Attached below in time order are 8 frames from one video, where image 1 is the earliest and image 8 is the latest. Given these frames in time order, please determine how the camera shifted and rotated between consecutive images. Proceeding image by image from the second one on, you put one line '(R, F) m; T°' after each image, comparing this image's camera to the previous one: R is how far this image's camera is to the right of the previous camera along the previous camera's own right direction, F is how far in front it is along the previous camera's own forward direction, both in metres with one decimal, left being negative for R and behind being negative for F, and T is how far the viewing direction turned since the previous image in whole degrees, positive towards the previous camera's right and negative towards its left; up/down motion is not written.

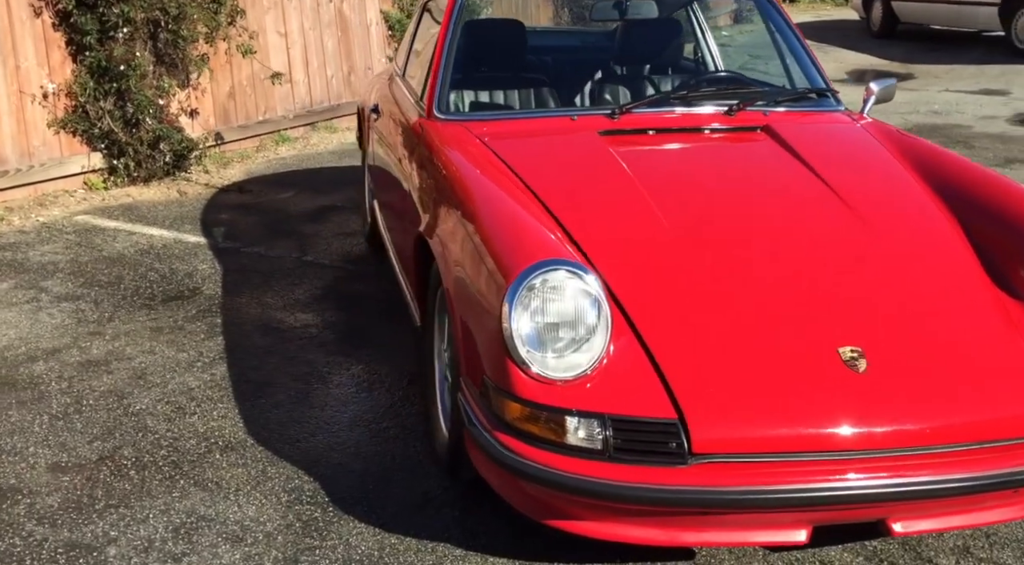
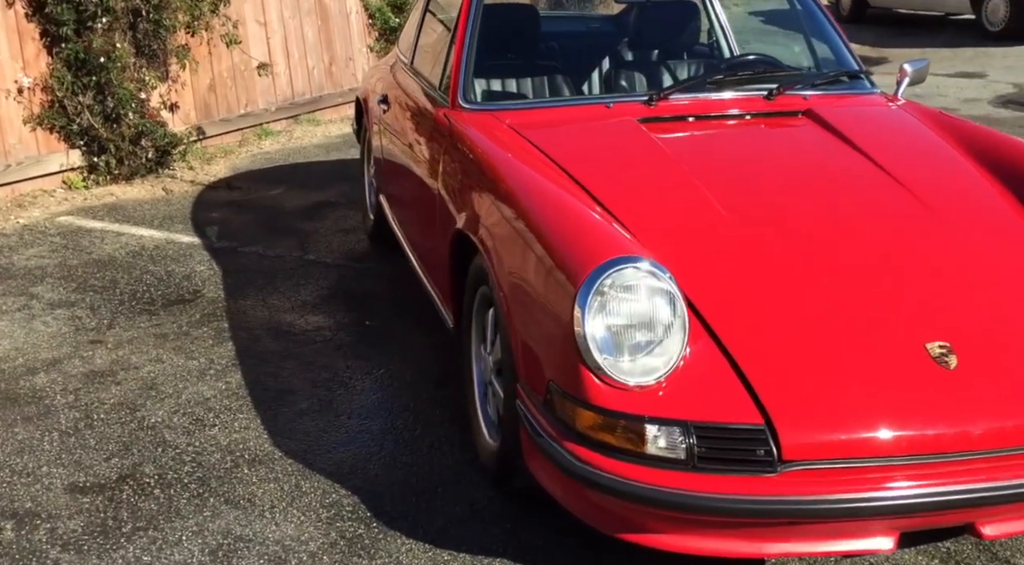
(-0.2, +0.2) m; +2°
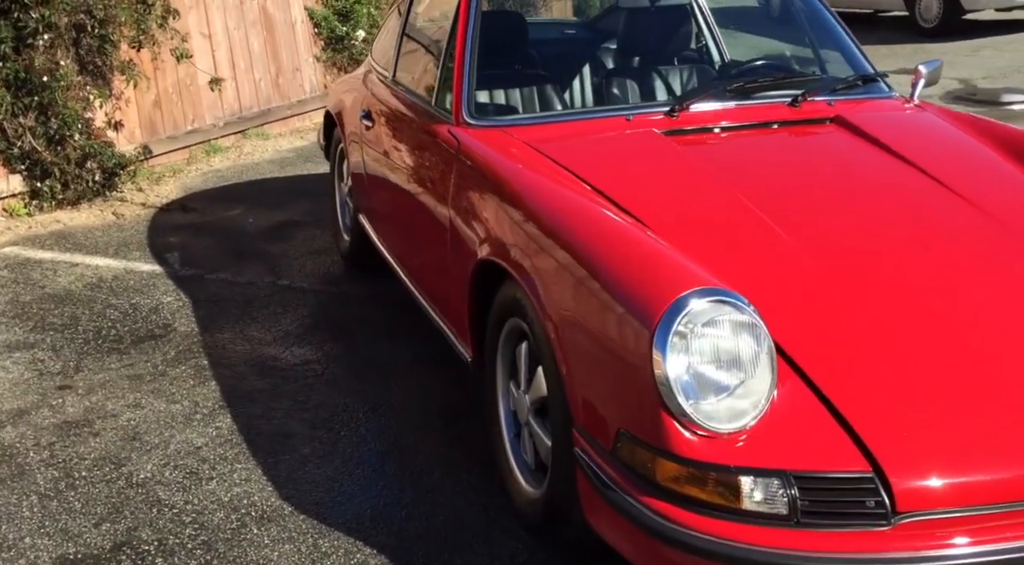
(-0.3, +0.2) m; +4°
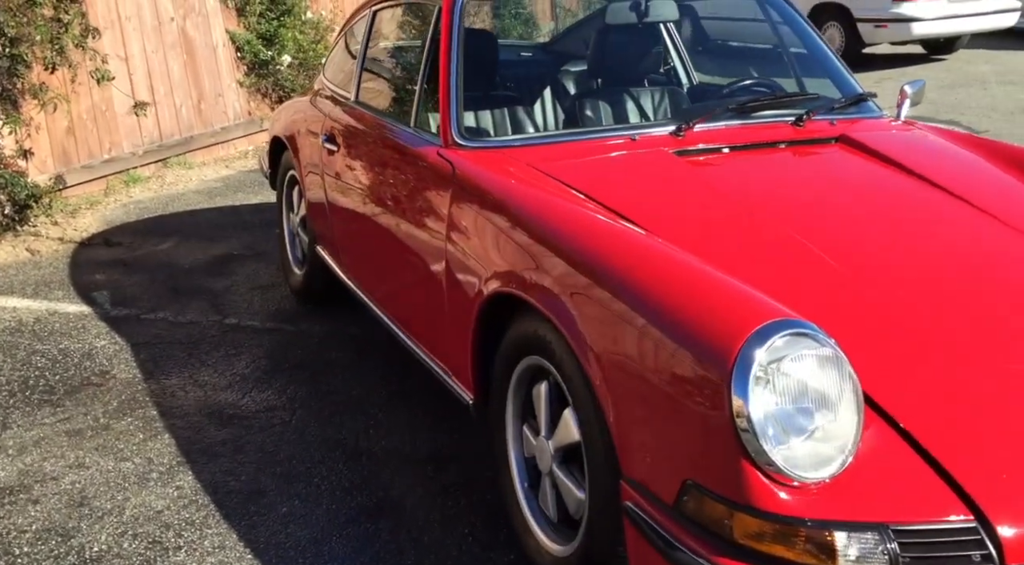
(-0.3, +0.3) m; +5°
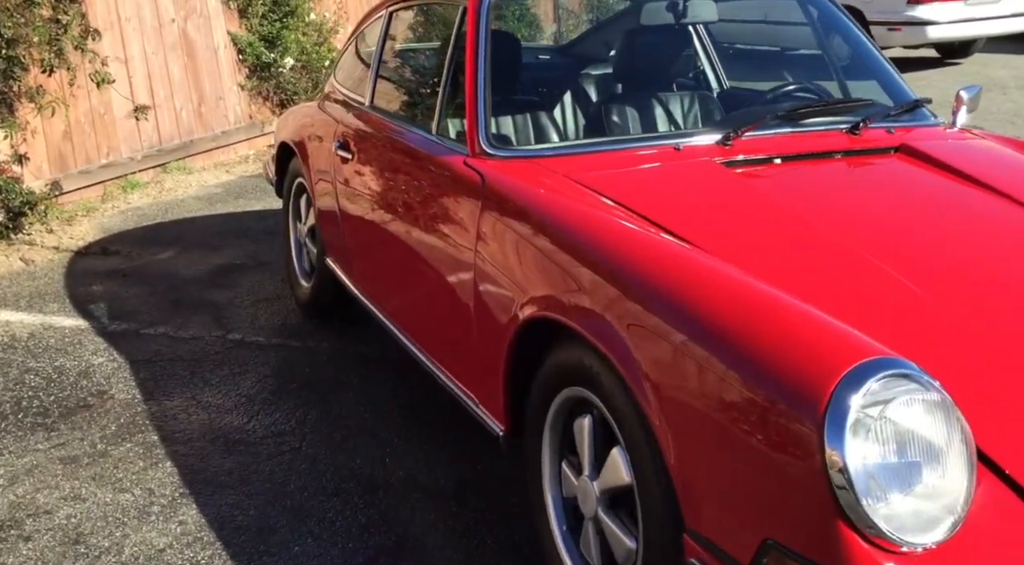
(-0.1, +0.2) m; 0°
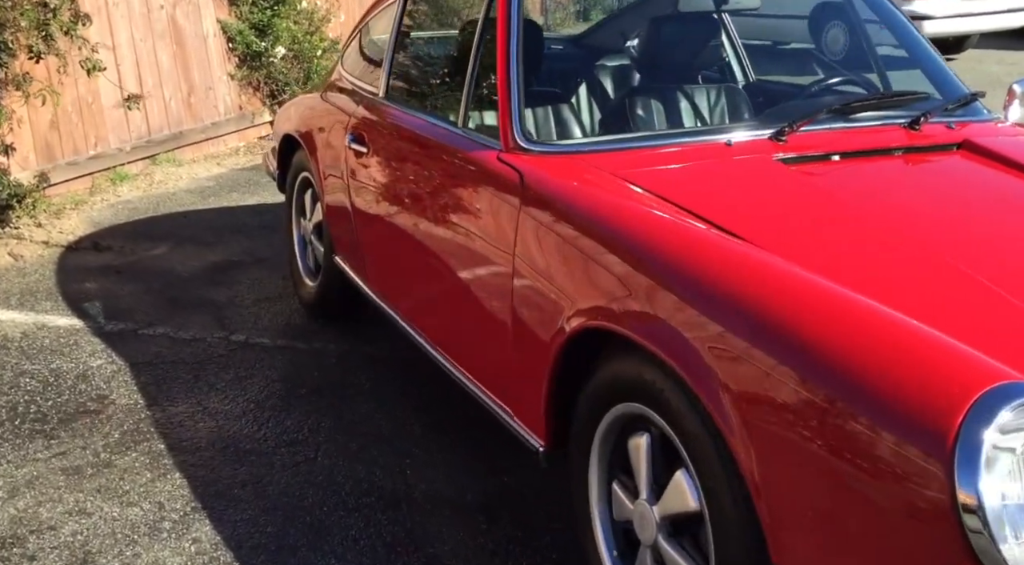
(-0.2, +0.2) m; +1°
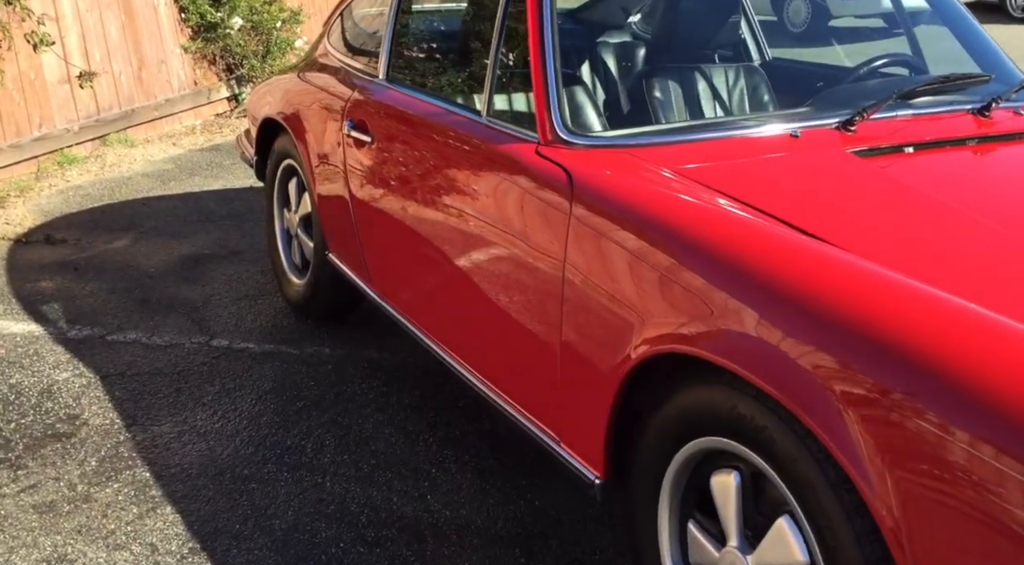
(-0.2, +0.3) m; +3°
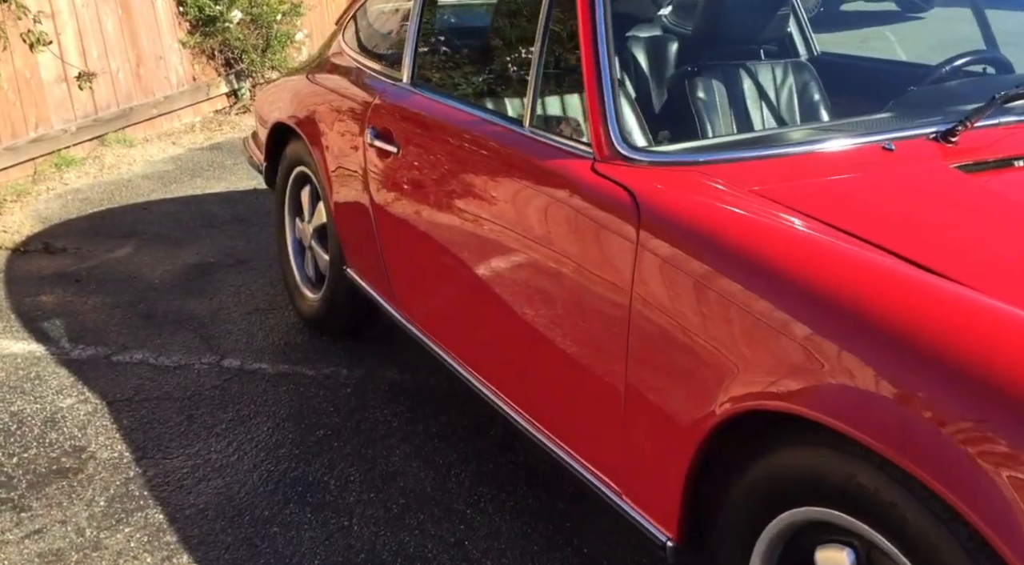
(-0.1, +0.2) m; 0°
